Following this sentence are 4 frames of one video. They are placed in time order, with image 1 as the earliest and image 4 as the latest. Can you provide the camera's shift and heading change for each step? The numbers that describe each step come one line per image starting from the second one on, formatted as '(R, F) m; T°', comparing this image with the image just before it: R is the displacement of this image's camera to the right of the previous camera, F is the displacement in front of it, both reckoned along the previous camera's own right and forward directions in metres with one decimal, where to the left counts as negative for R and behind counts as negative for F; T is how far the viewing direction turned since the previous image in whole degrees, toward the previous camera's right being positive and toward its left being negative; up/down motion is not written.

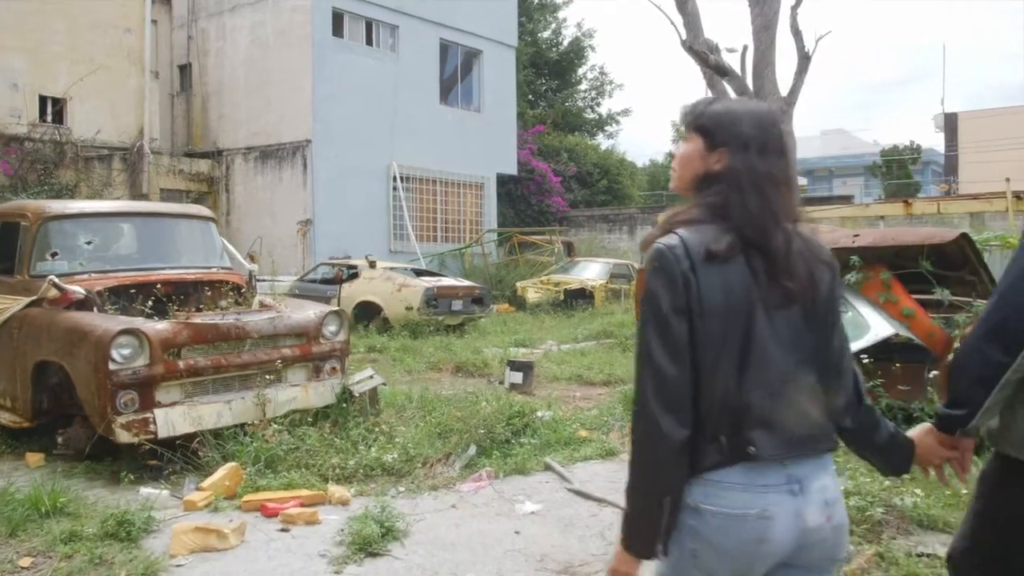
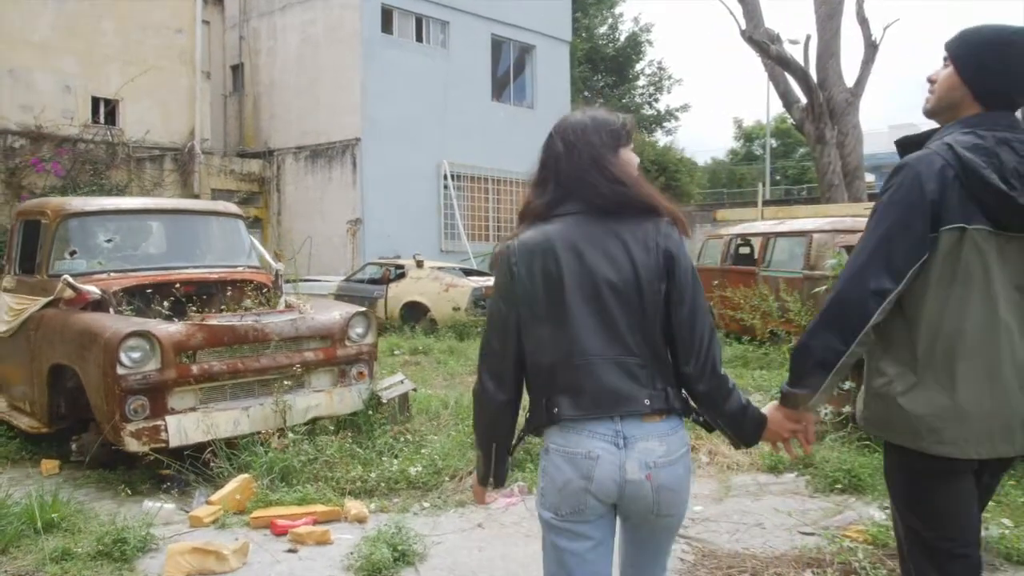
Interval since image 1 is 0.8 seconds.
(+0.1, +0.4) m; -4°
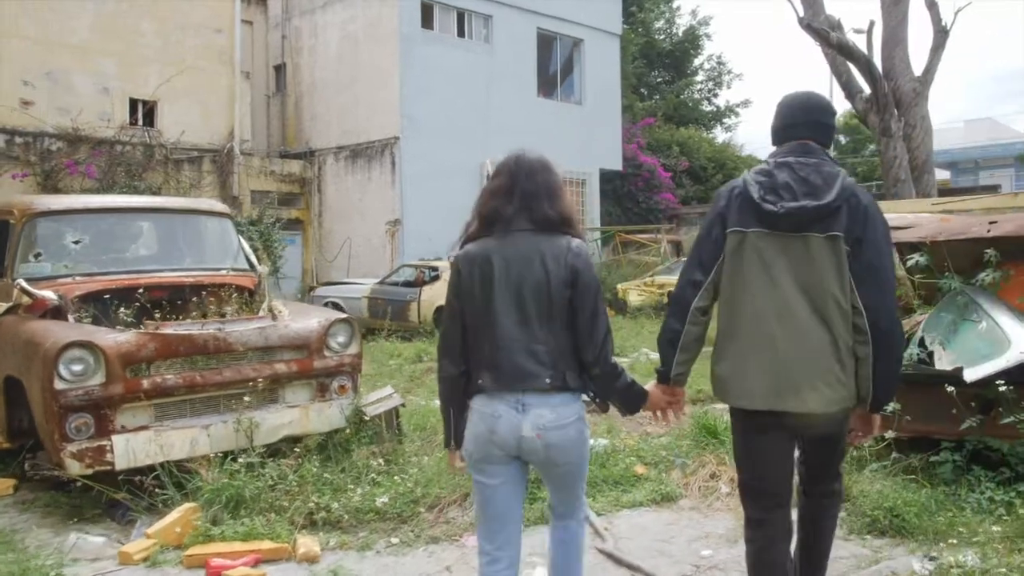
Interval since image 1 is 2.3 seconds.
(+0.4, +0.6) m; -4°
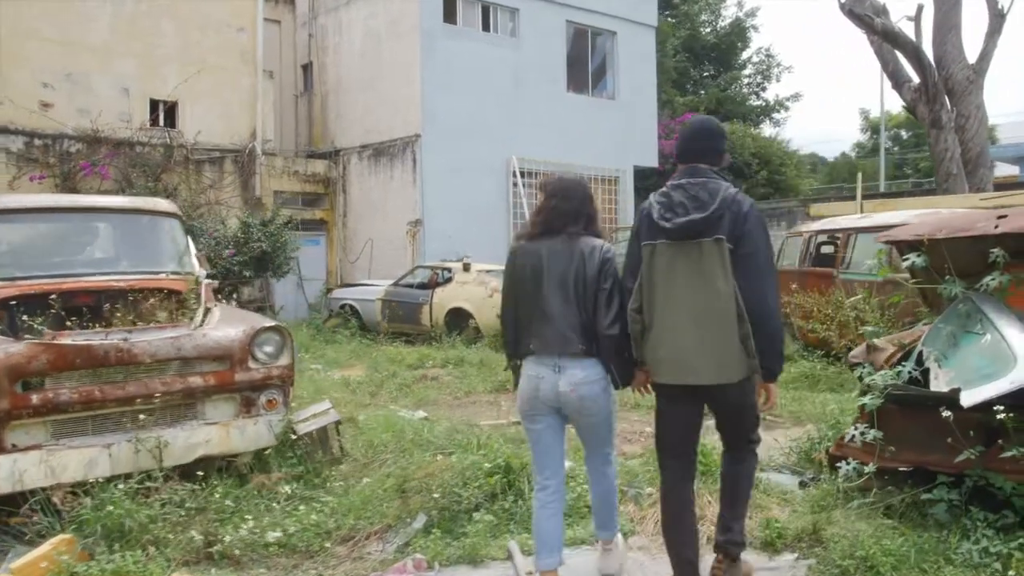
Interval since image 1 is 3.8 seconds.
(+0.6, +0.5) m; -4°
